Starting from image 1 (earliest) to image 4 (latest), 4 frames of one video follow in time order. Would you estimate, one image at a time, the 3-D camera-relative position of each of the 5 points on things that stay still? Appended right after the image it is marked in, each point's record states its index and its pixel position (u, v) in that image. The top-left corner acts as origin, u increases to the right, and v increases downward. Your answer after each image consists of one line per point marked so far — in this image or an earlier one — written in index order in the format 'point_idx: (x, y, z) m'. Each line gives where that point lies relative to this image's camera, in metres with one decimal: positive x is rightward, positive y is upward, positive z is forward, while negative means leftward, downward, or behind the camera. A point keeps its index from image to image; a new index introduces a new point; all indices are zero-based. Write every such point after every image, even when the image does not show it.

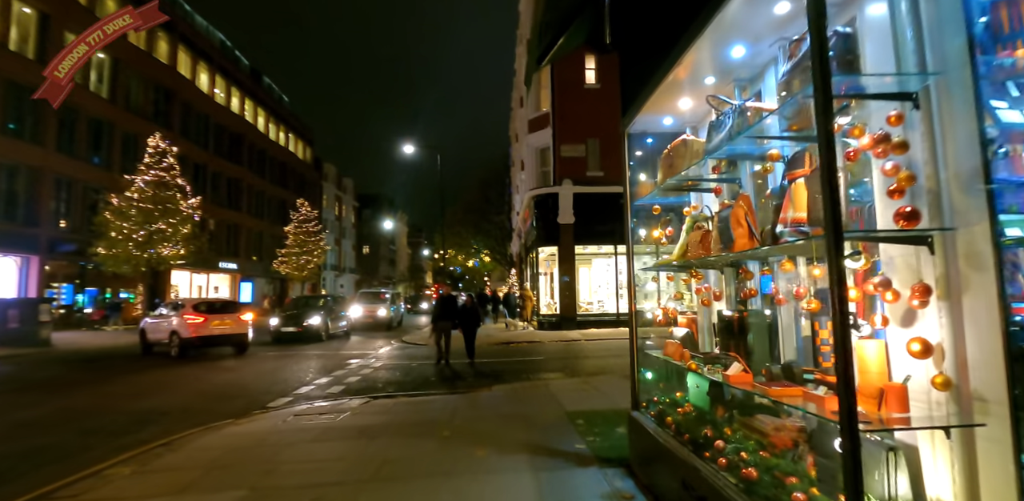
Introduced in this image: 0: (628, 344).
0: (+3.8, -3.1, +16.5) m
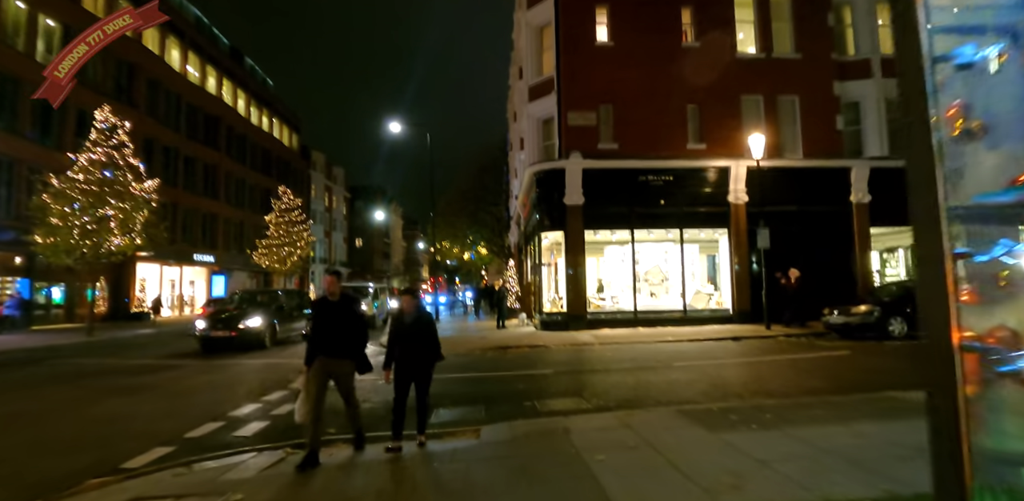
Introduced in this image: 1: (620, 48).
0: (+3.8, -2.6, +13.3) m
1: (+4.1, +7.6, +18.8) m
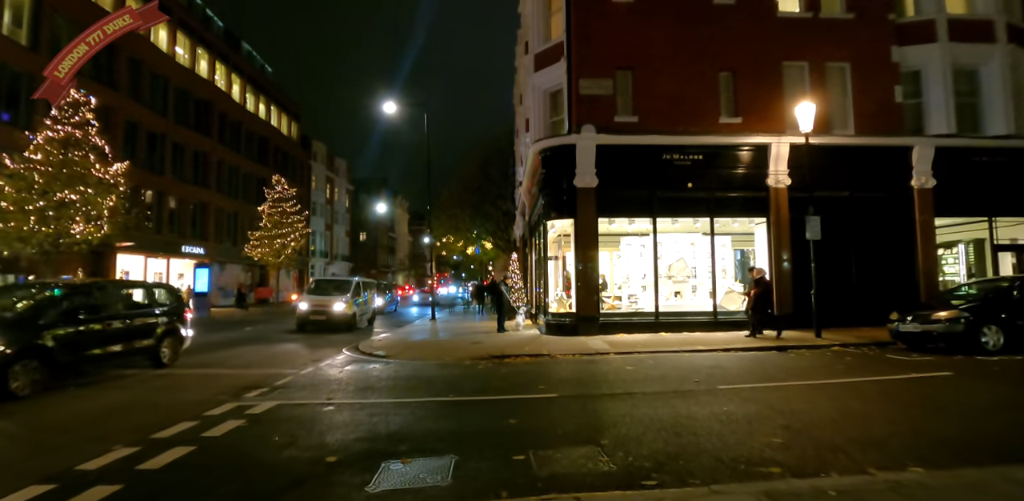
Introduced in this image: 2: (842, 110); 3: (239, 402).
0: (+3.7, -2.4, +10.7) m
1: (+4.2, +7.9, +16.0) m
2: (+10.9, +4.6, +16.5) m
3: (-4.5, -2.5, +8.2) m
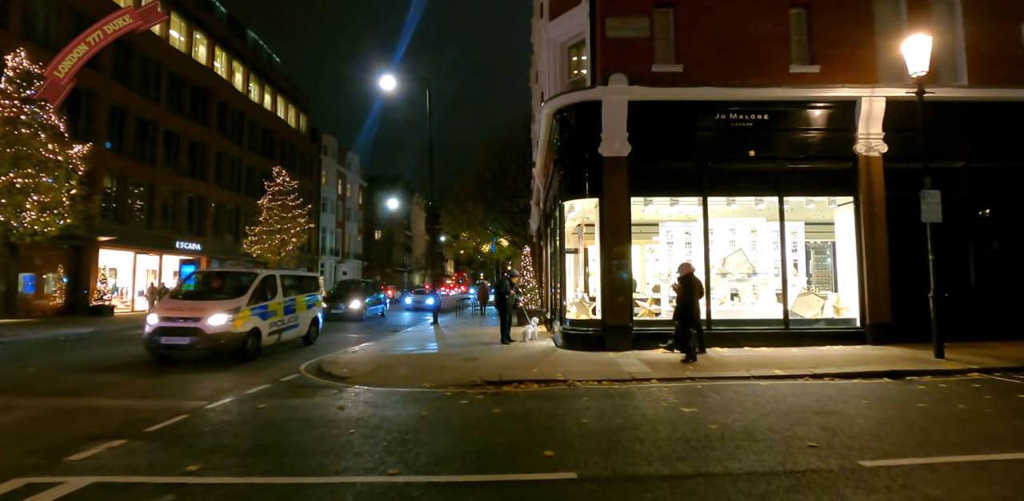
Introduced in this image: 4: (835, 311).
0: (+3.7, -2.1, +7.1) m
1: (+4.3, +8.2, +12.4) m
2: (+11.1, +4.9, +12.6) m
3: (-4.6, -2.2, +4.9) m
4: (+7.8, -1.5, +12.1) m
